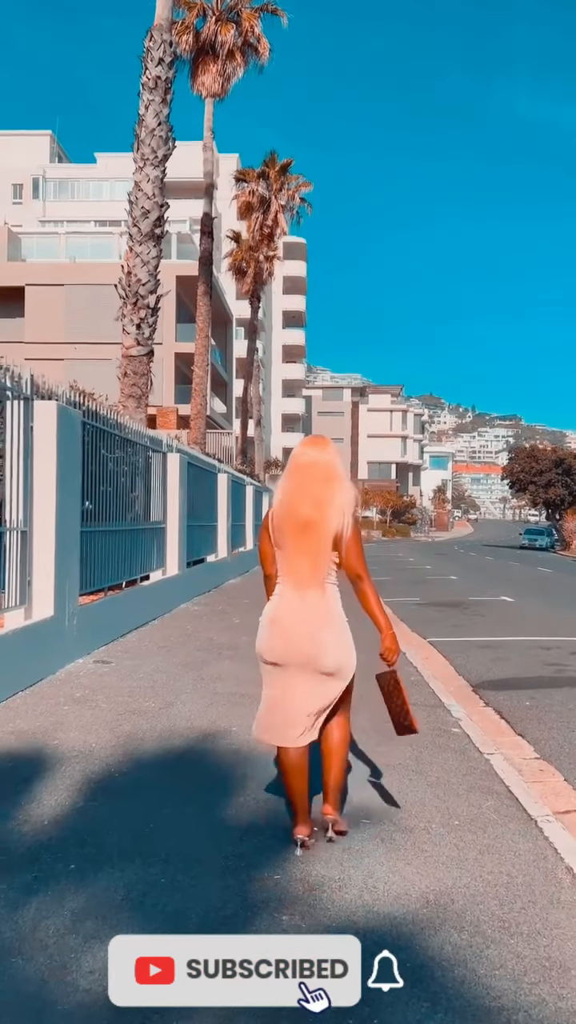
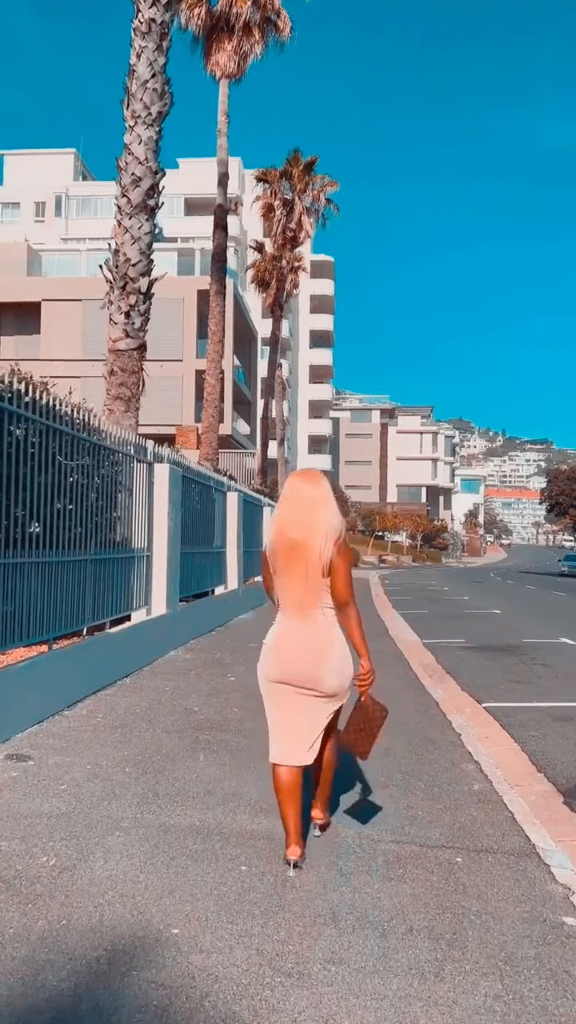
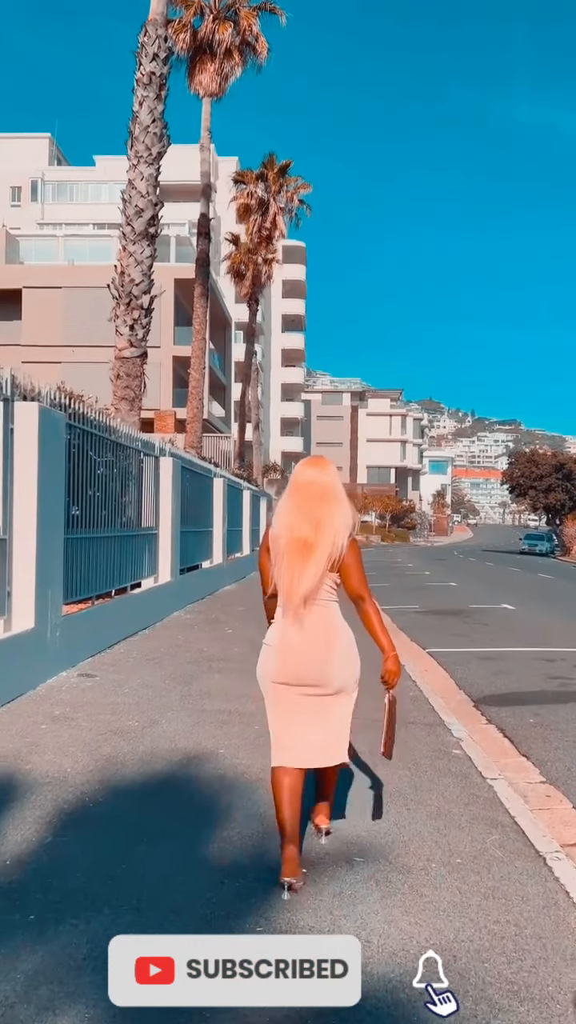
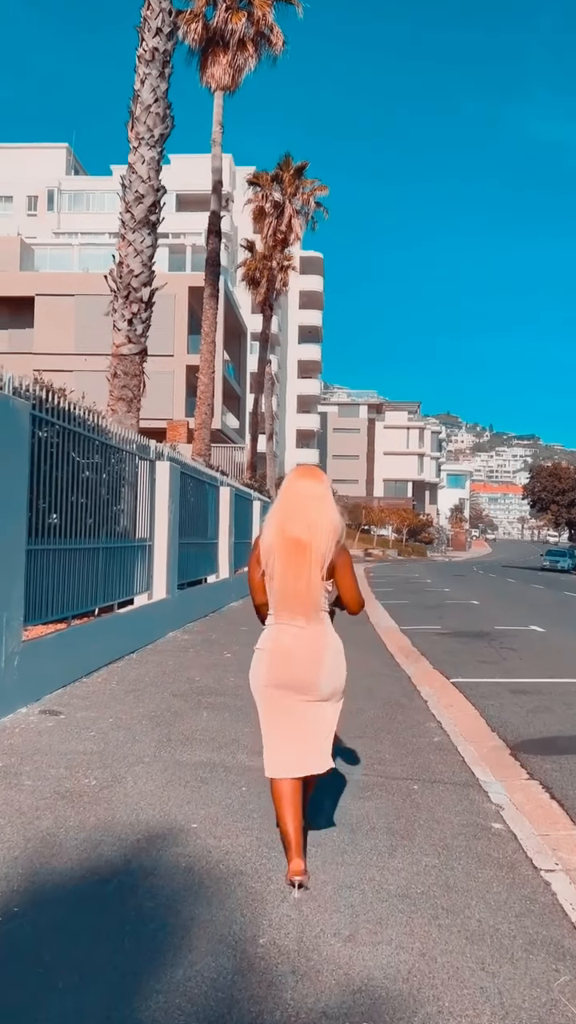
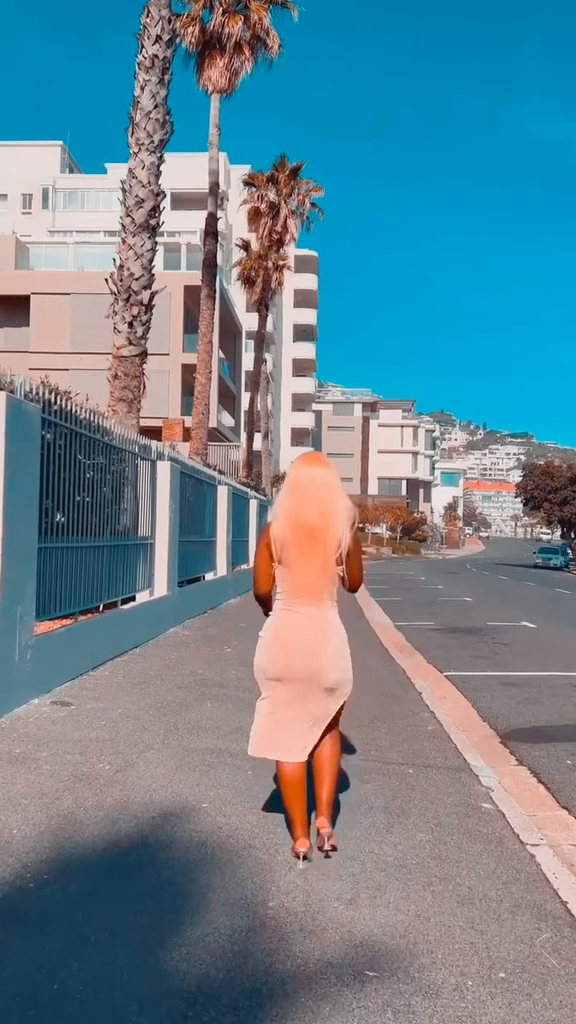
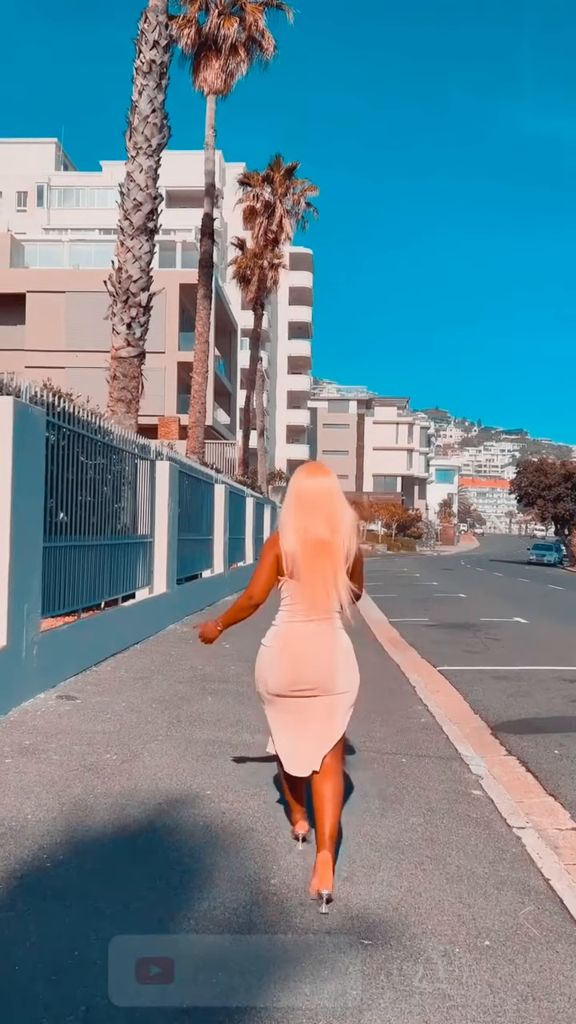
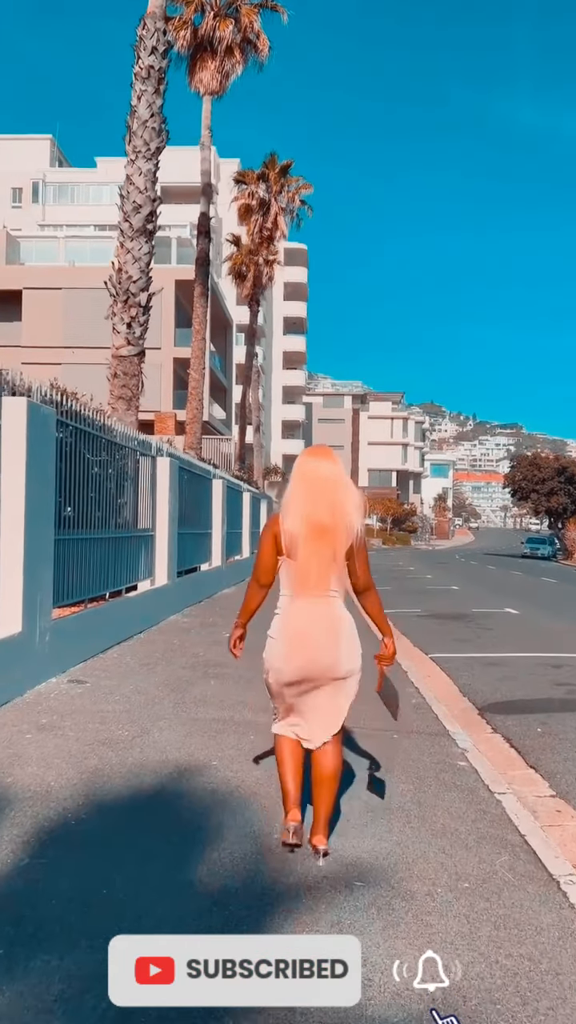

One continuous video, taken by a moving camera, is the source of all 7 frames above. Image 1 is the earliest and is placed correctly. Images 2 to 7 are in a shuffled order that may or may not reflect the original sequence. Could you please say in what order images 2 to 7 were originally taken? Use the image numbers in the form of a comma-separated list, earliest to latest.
3, 7, 6, 5, 4, 2
